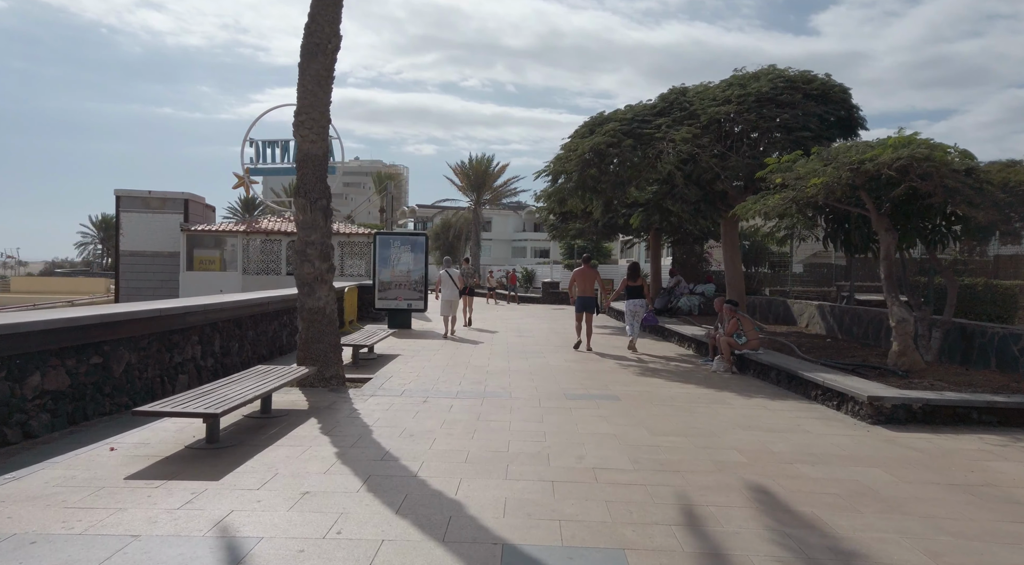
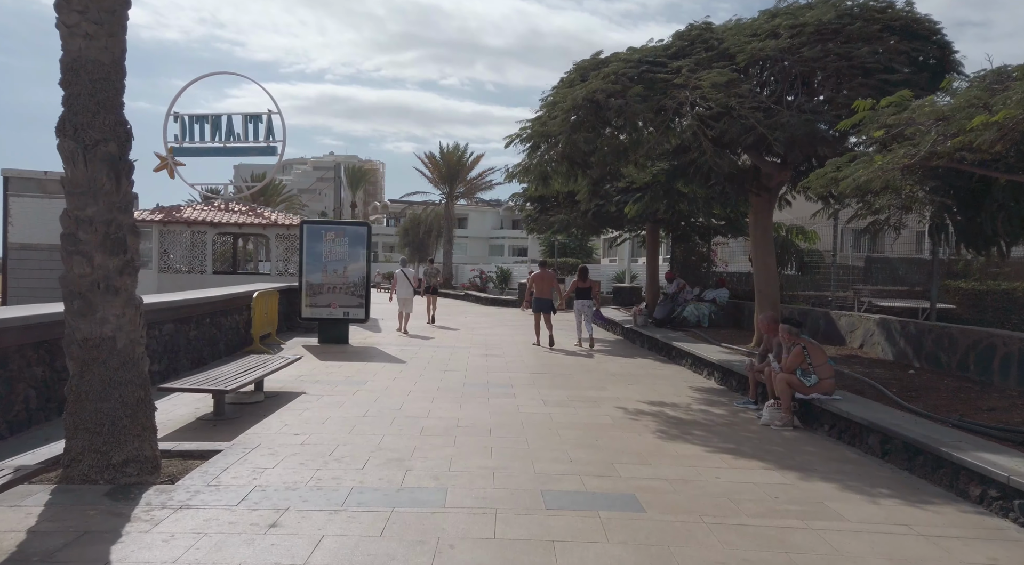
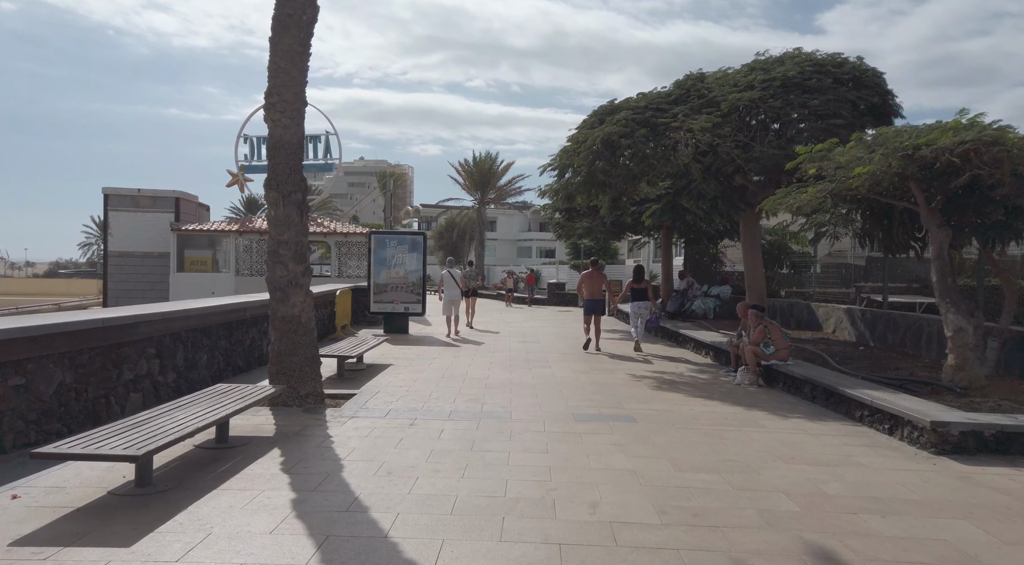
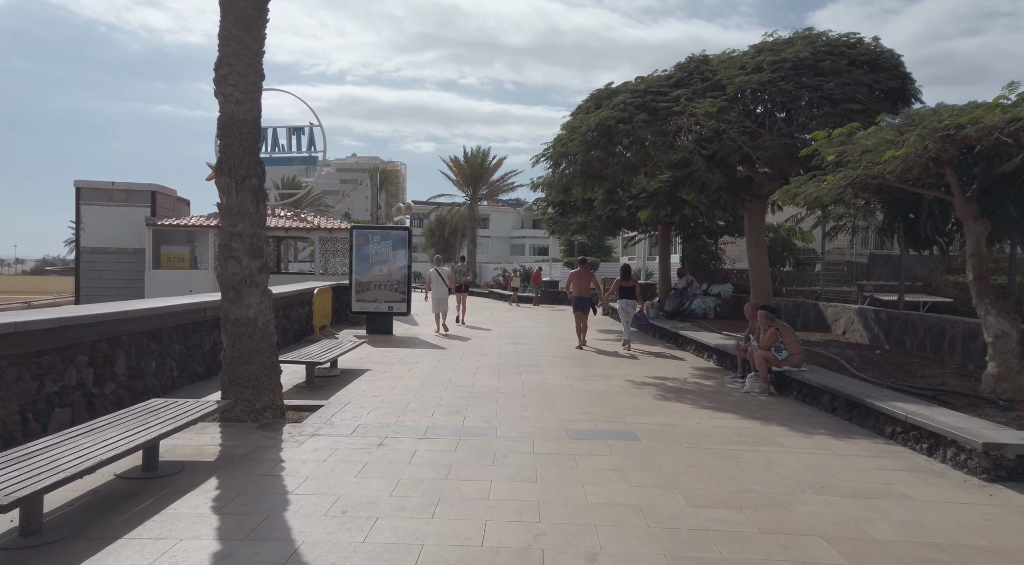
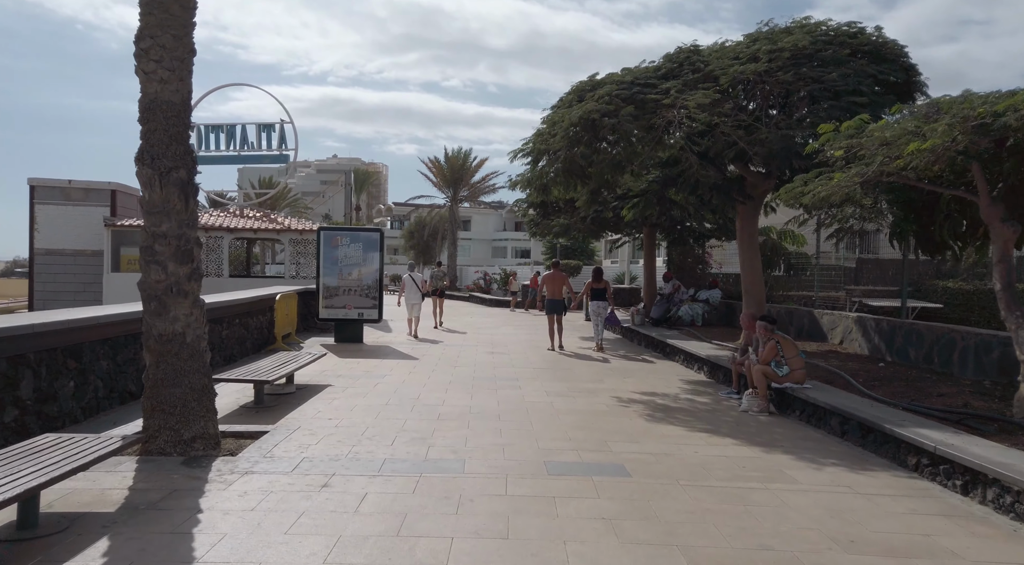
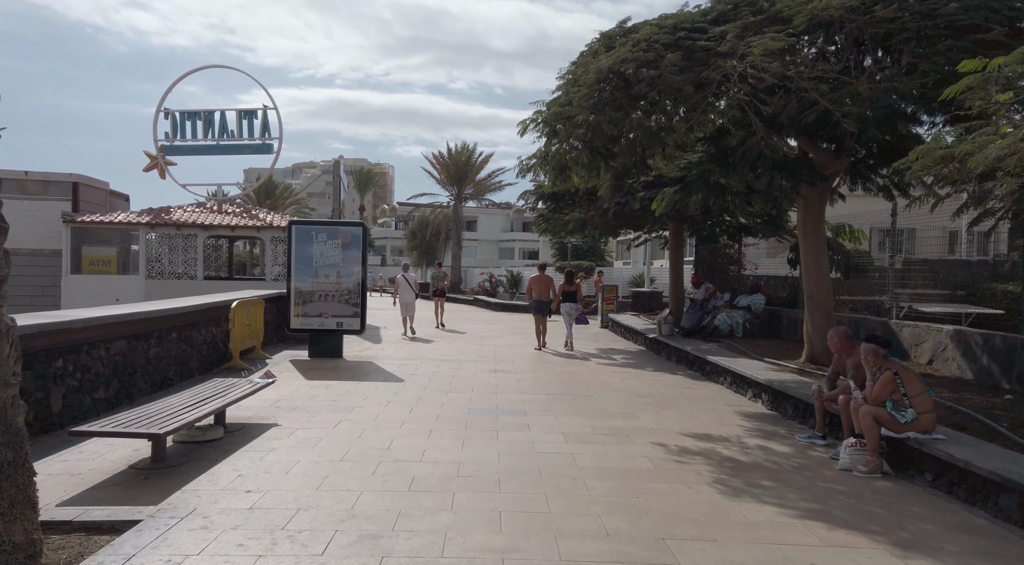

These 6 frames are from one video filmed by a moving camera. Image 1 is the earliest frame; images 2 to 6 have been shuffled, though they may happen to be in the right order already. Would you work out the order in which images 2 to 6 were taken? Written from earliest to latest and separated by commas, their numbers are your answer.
3, 4, 5, 2, 6
